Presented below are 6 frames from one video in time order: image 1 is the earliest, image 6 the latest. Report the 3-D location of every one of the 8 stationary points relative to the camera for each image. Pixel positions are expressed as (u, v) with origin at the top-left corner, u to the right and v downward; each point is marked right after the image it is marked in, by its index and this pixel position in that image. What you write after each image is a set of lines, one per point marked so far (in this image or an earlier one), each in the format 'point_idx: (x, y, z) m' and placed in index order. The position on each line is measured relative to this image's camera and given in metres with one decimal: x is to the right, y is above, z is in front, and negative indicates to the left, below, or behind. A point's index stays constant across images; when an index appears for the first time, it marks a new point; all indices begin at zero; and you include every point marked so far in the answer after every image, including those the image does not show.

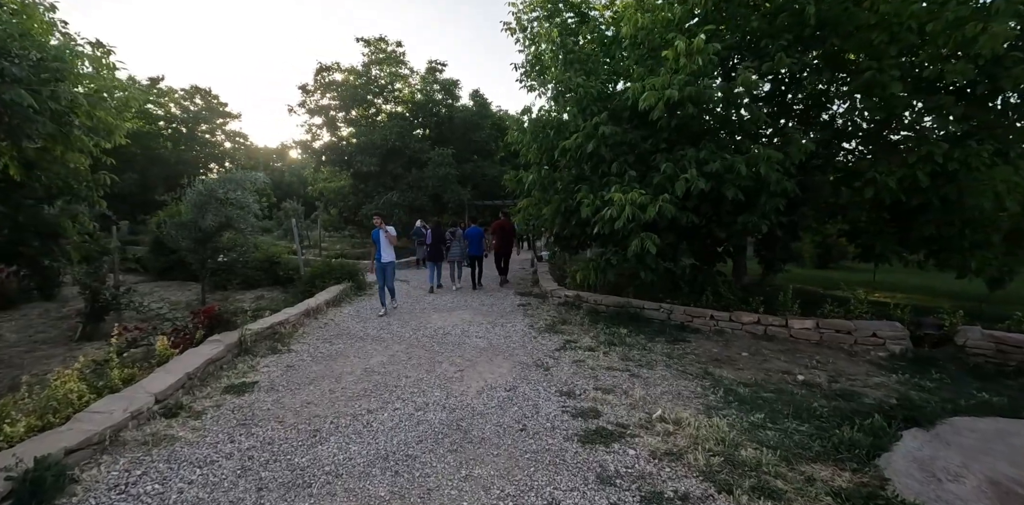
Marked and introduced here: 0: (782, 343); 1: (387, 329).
0: (+3.3, -1.1, +5.8) m
1: (-1.6, -1.0, +6.0) m
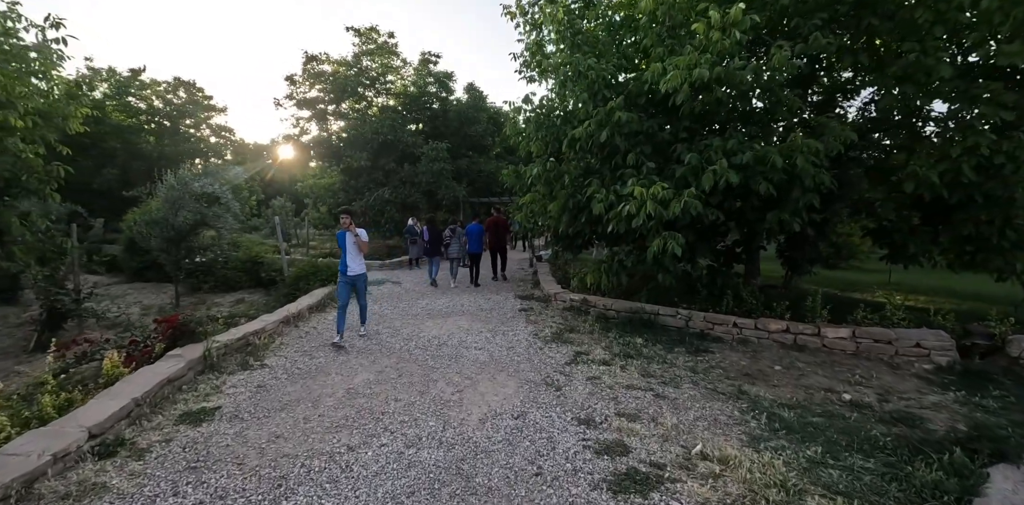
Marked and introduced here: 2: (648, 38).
0: (+3.3, -1.1, +5.2) m
1: (-1.6, -1.0, +5.4) m
2: (+1.5, +2.4, +5.3) m
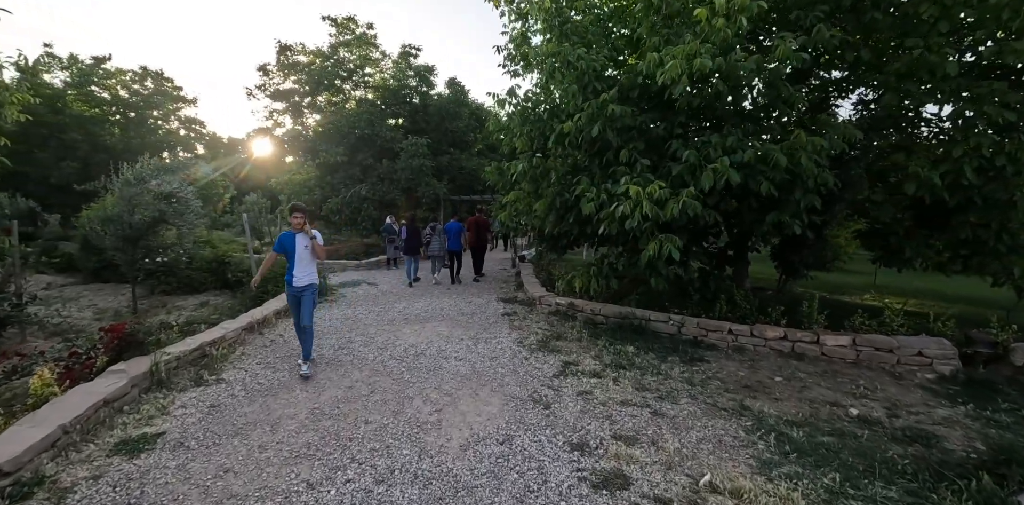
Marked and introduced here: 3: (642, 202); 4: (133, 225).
0: (+3.1, -1.2, +5.0) m
1: (-1.7, -1.0, +5.0) m
2: (+1.4, +2.3, +5.0) m
3: (+1.2, +0.4, +4.3) m
4: (-6.0, +0.4, +7.6) m
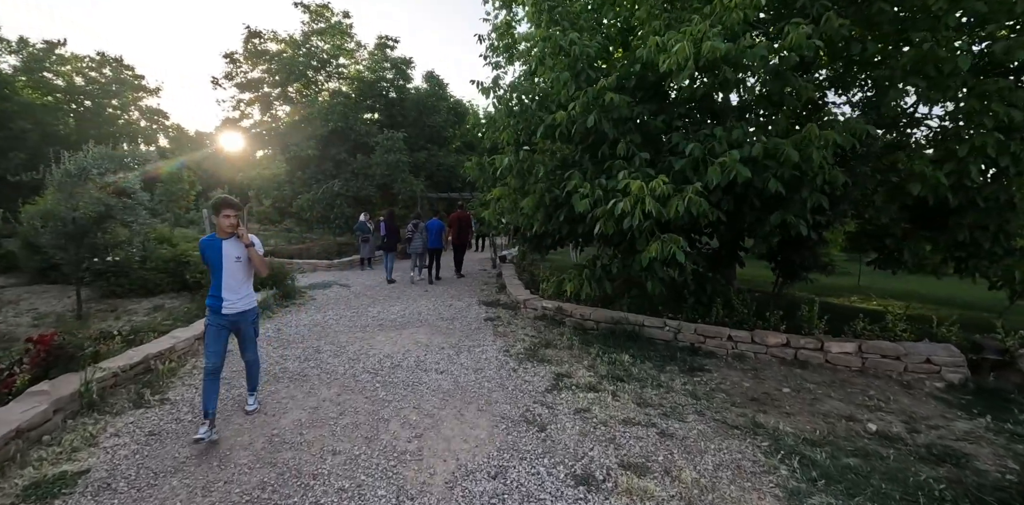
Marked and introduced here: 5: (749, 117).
0: (+3.0, -1.2, +4.7) m
1: (-1.8, -1.0, +4.4) m
2: (+1.2, +2.3, +4.6) m
3: (+1.1, +0.4, +3.9) m
4: (-6.3, +0.5, +6.9) m
5: (+2.3, +1.3, +4.7) m
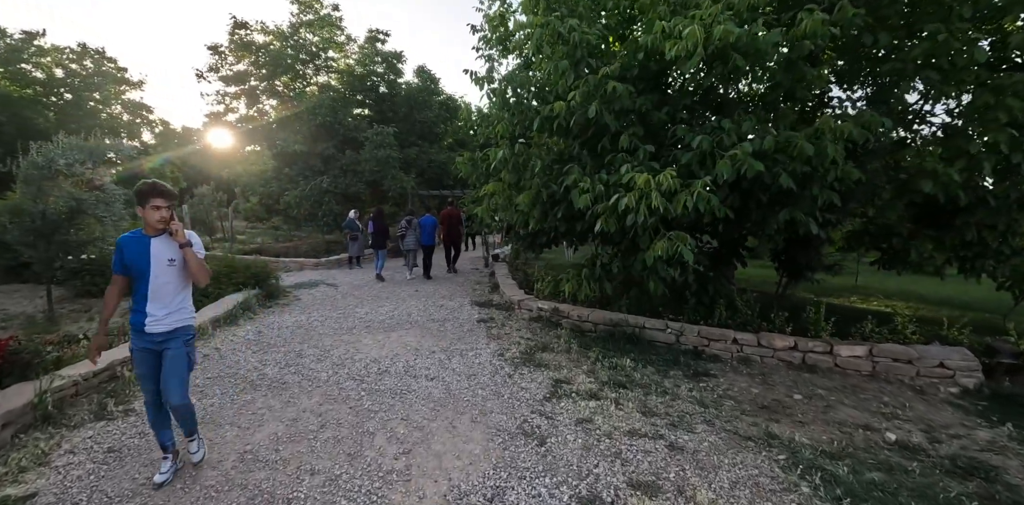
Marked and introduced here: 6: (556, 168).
0: (+3.0, -1.2, +4.5) m
1: (-1.9, -1.0, +4.1) m
2: (+1.2, +2.3, +4.3) m
3: (+1.0, +0.4, +3.6) m
4: (-6.4, +0.5, +6.5) m
5: (+2.3, +1.3, +4.4) m
6: (+0.5, +0.9, +4.9) m
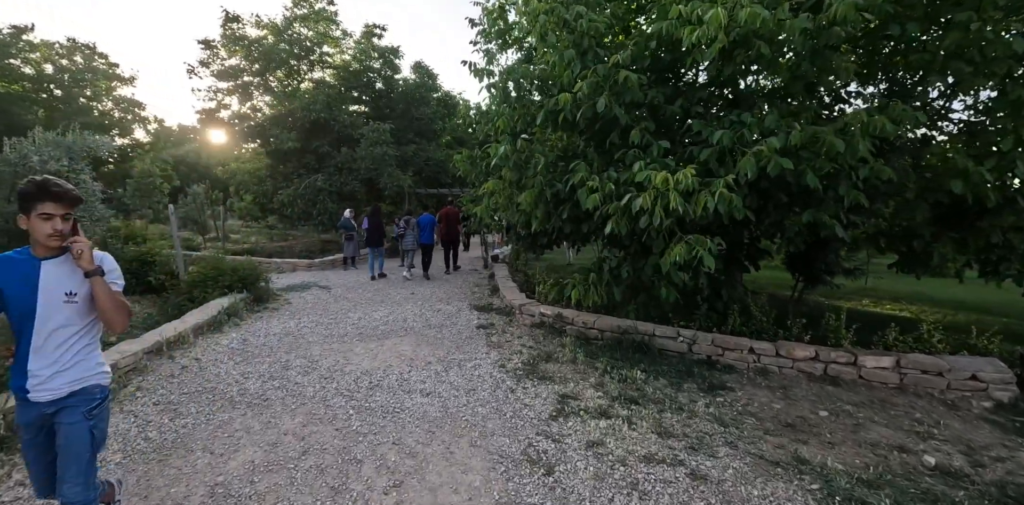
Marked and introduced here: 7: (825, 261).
0: (+3.0, -1.2, +4.2) m
1: (-1.9, -1.0, +3.8) m
2: (+1.2, +2.3, +4.0) m
3: (+1.1, +0.4, +3.3) m
4: (-6.3, +0.5, +6.2) m
5: (+2.3, +1.3, +4.1) m
6: (+0.5, +0.8, +4.6) m
7: (+3.2, -0.1, +5.0) m
